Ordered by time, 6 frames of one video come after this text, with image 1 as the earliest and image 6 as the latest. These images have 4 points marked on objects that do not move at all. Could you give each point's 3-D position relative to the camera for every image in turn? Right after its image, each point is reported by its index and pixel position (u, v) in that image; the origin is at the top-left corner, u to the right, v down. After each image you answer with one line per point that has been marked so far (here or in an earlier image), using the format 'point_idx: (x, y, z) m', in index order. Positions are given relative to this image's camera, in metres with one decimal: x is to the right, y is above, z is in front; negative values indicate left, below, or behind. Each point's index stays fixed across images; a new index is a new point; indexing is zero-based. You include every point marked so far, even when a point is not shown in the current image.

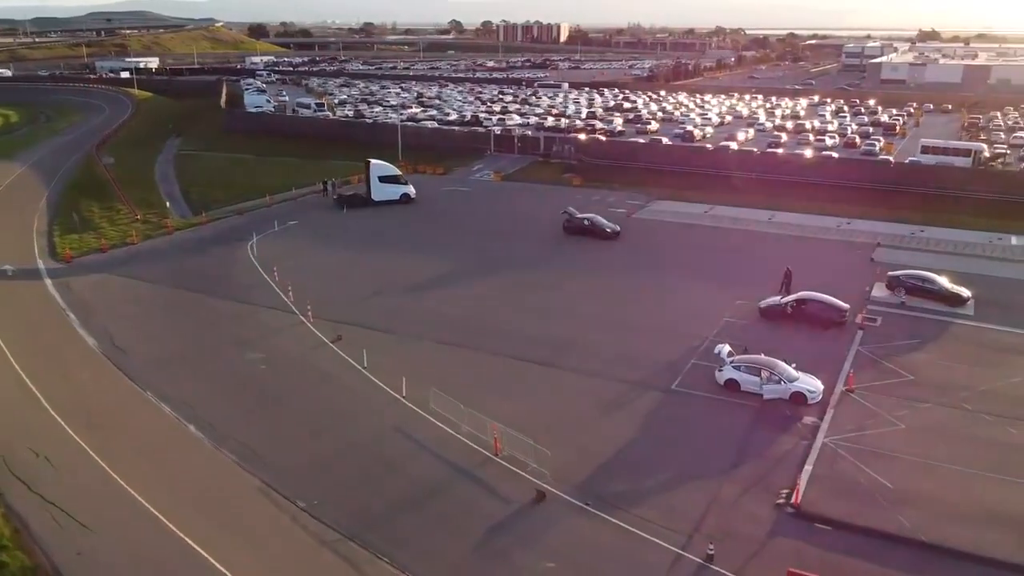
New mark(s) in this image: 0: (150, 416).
0: (-8.2, -2.9, +18.3) m
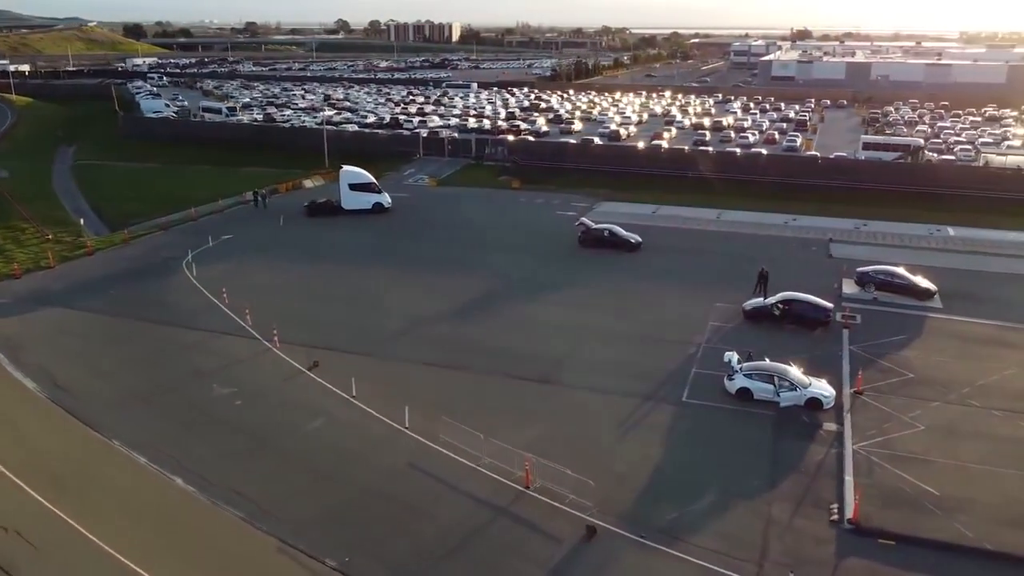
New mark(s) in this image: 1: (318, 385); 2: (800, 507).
0: (-7.7, -3.6, +16.1) m
1: (-4.8, -2.4, +20.0) m
2: (+5.3, -4.0, +14.9) m
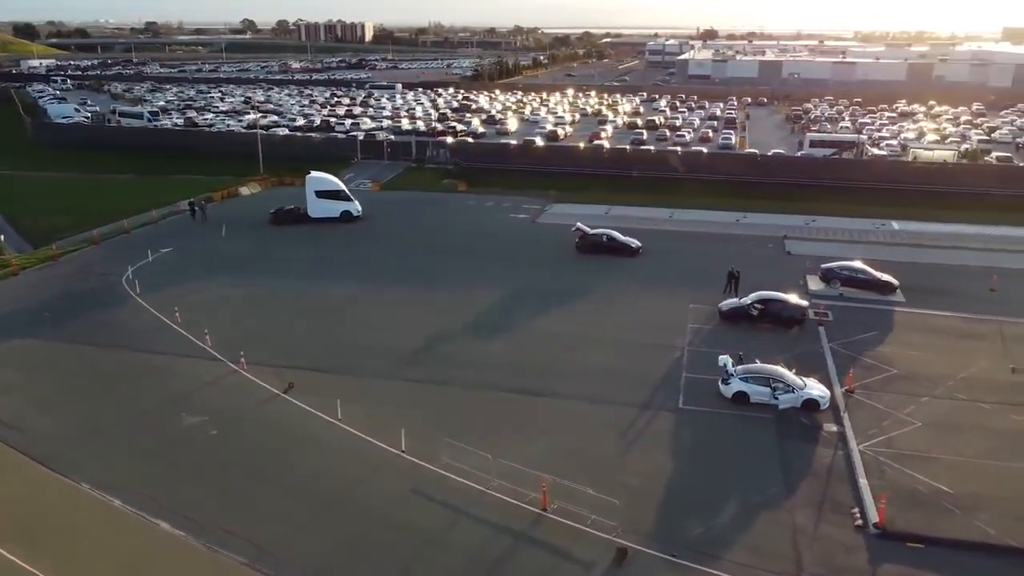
0: (-7.4, -4.1, +14.6) m
1: (-5.0, -2.8, +18.8) m
2: (+5.6, -4.1, +14.7) m
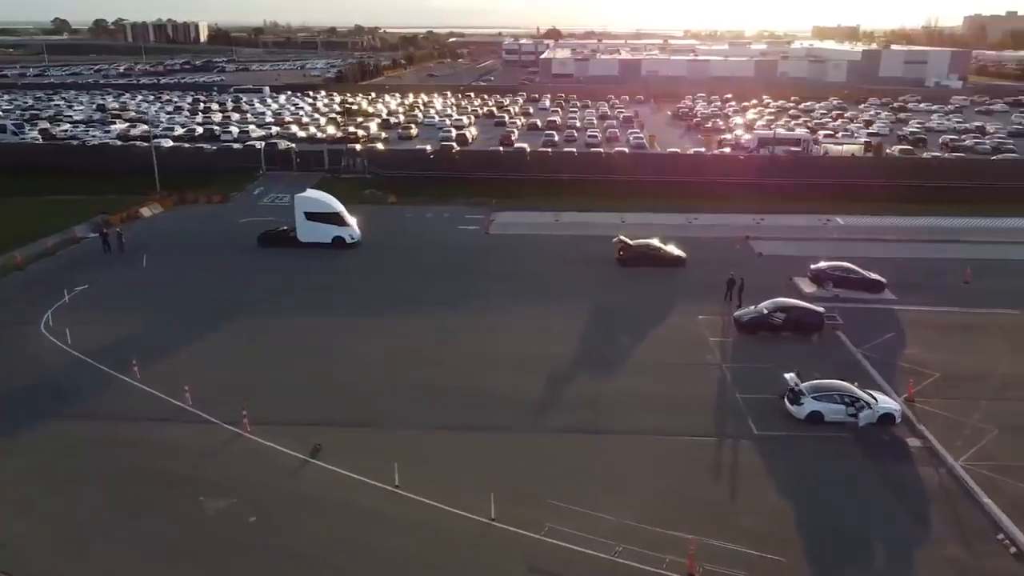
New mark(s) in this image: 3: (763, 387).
0: (-4.9, -5.2, +11.4) m
1: (-3.4, -3.7, +15.9) m
2: (+7.9, -4.4, +13.8) m
3: (+6.2, -2.4, +20.0) m
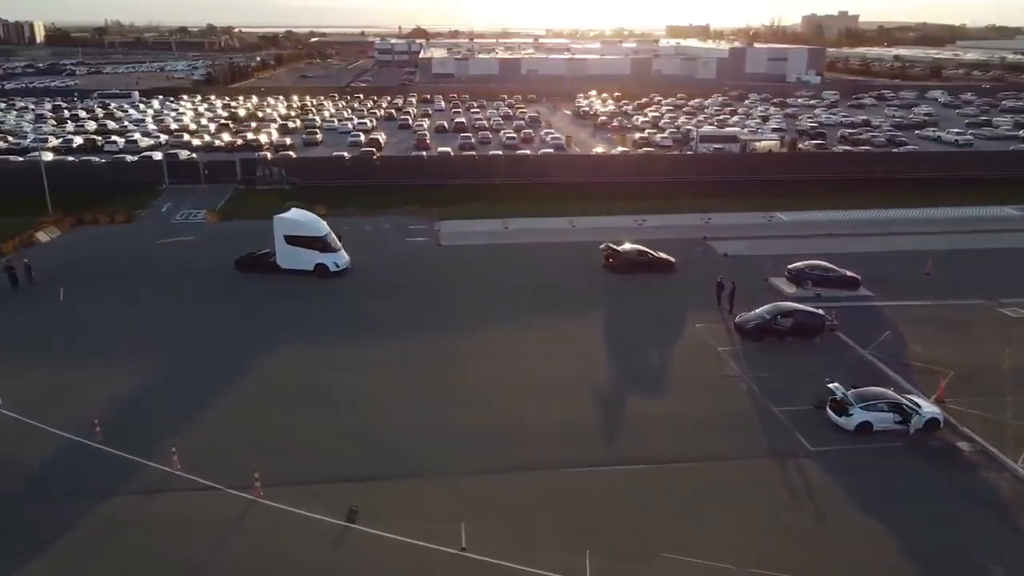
0: (-2.8, -5.9, +9.1) m
1: (-2.0, -4.4, +13.8) m
2: (+9.5, -4.4, +13.5) m
3: (+6.8, -2.6, +19.3) m
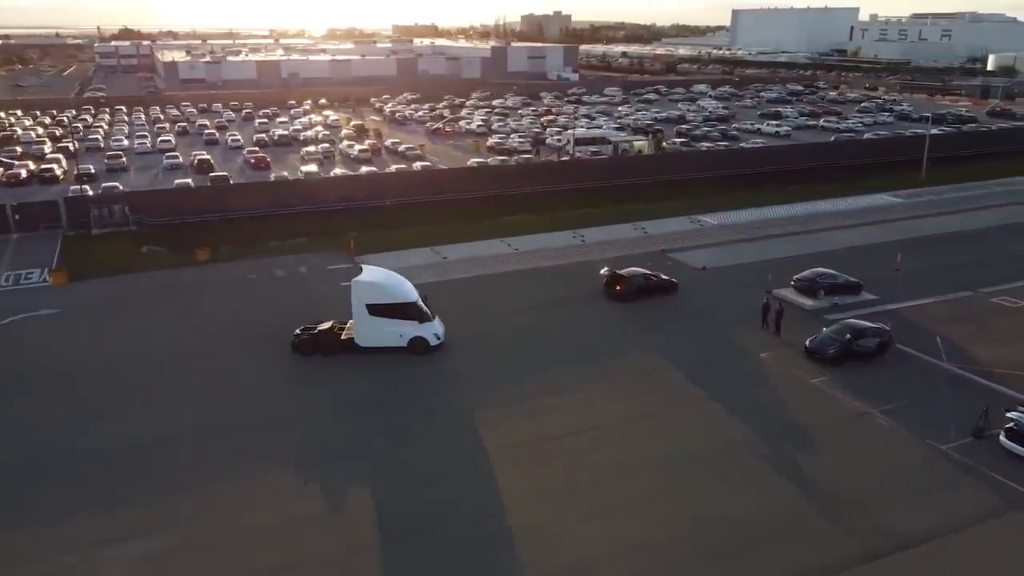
0: (+3.9, -7.2, +5.2) m
1: (+3.1, -5.6, +9.9) m
2: (+14.0, -4.6, +13.1) m
3: (+9.5, -3.1, +17.8) m
